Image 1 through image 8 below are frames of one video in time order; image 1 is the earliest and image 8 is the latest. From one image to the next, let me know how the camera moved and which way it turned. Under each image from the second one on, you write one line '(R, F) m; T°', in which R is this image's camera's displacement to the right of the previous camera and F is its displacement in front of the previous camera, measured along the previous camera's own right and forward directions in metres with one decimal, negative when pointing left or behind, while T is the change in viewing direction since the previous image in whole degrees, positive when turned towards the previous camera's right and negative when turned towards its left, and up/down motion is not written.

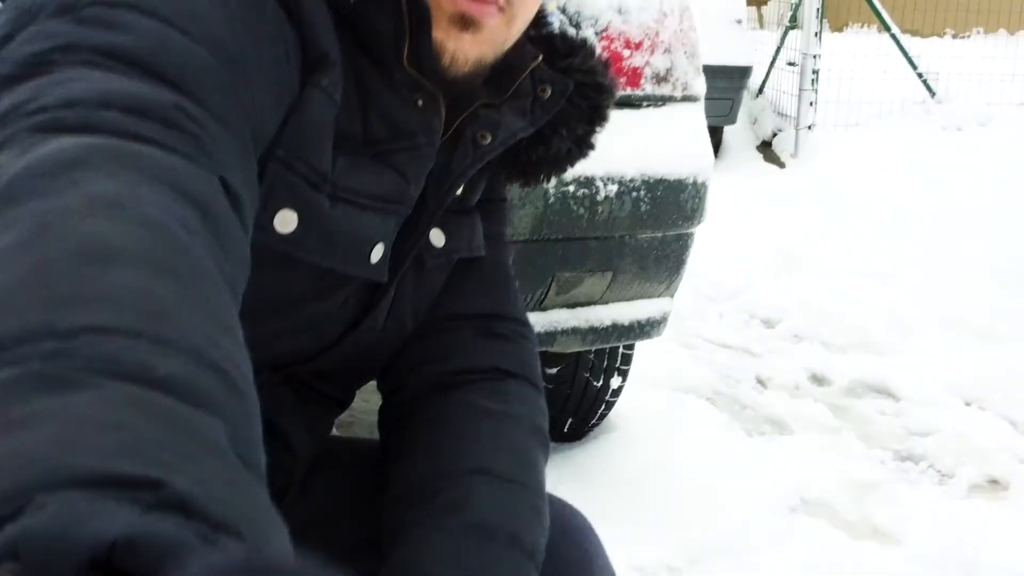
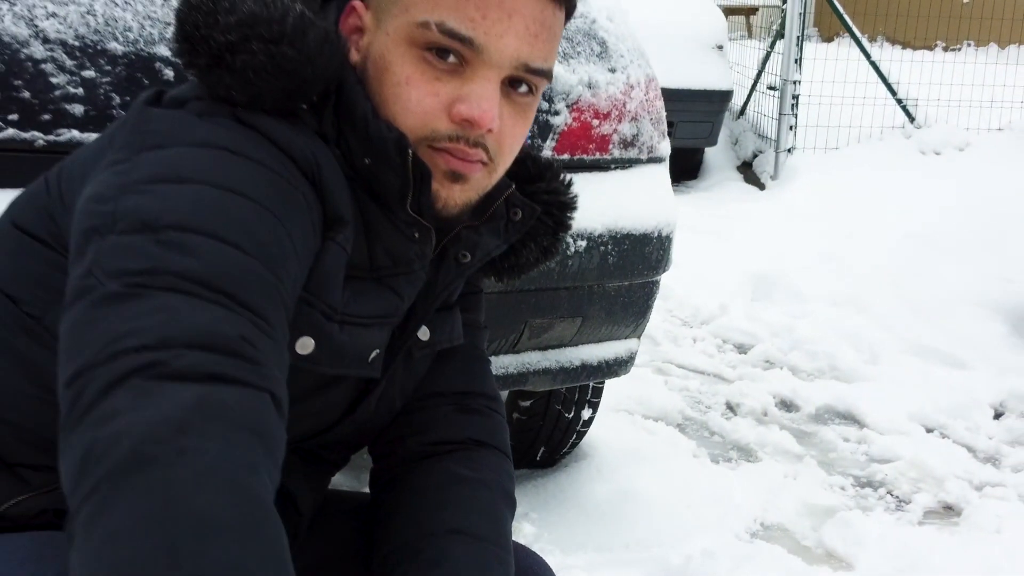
(0.0, -0.2) m; +1°
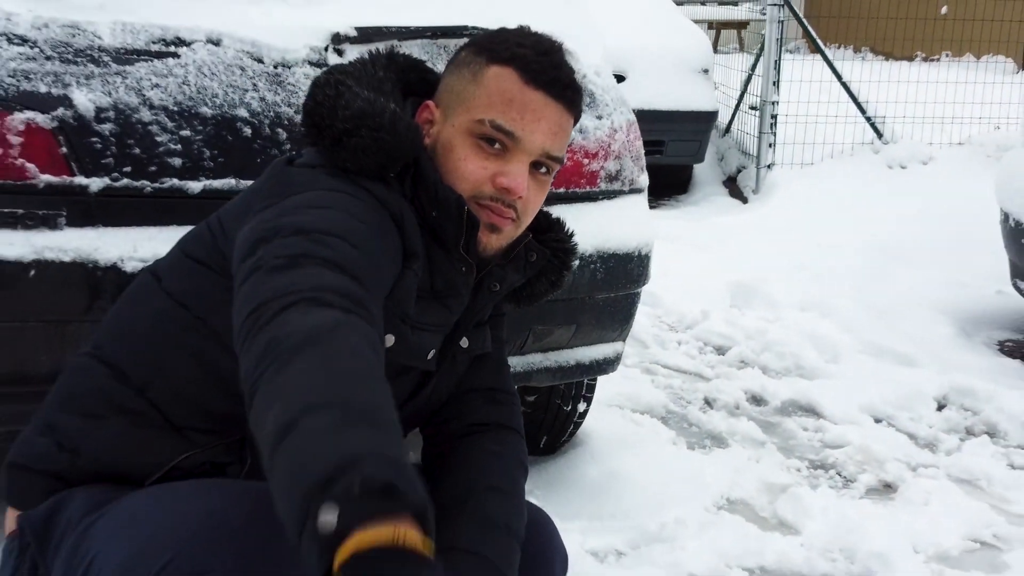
(0.0, -0.4) m; +1°
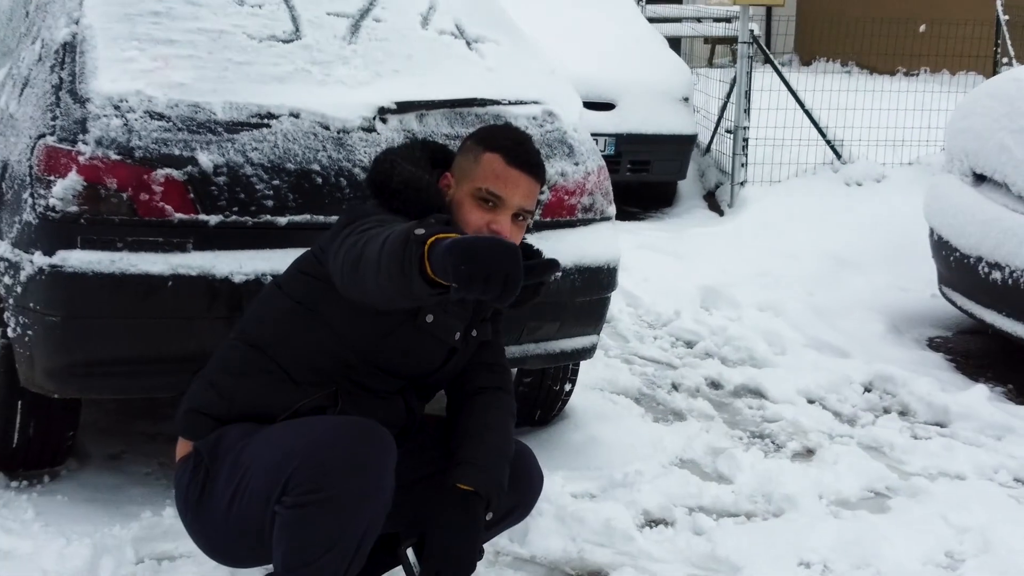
(0.0, -0.7) m; 0°
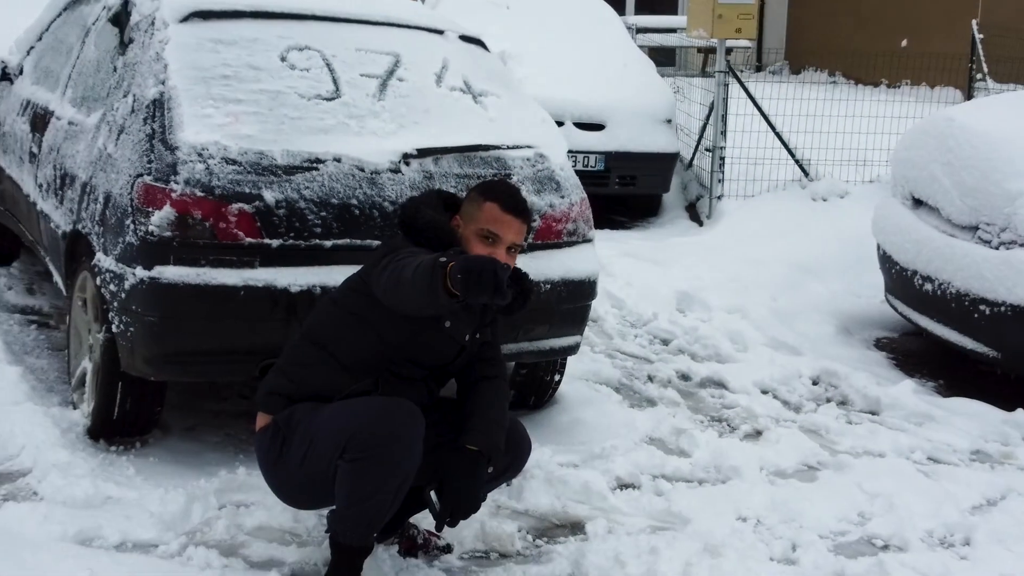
(0.0, -0.7) m; 0°
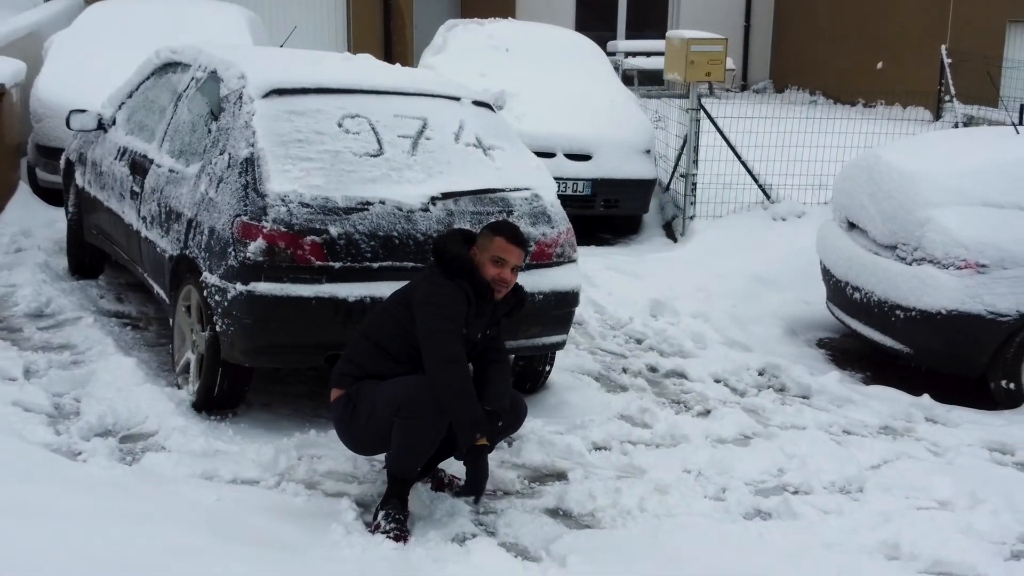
(0.0, -1.1) m; 0°
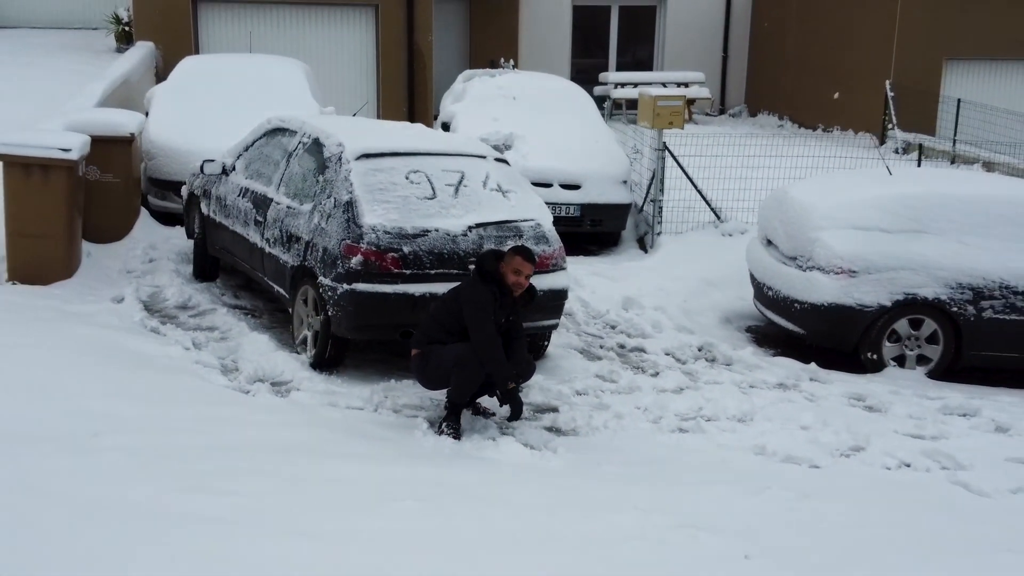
(-0.1, -2.2) m; 0°
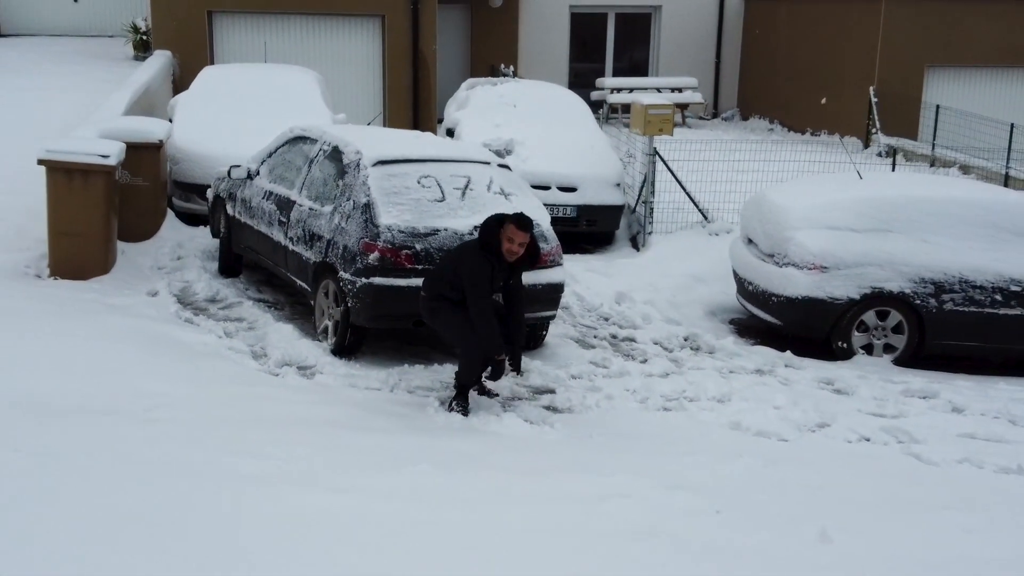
(0.0, -0.7) m; 0°
